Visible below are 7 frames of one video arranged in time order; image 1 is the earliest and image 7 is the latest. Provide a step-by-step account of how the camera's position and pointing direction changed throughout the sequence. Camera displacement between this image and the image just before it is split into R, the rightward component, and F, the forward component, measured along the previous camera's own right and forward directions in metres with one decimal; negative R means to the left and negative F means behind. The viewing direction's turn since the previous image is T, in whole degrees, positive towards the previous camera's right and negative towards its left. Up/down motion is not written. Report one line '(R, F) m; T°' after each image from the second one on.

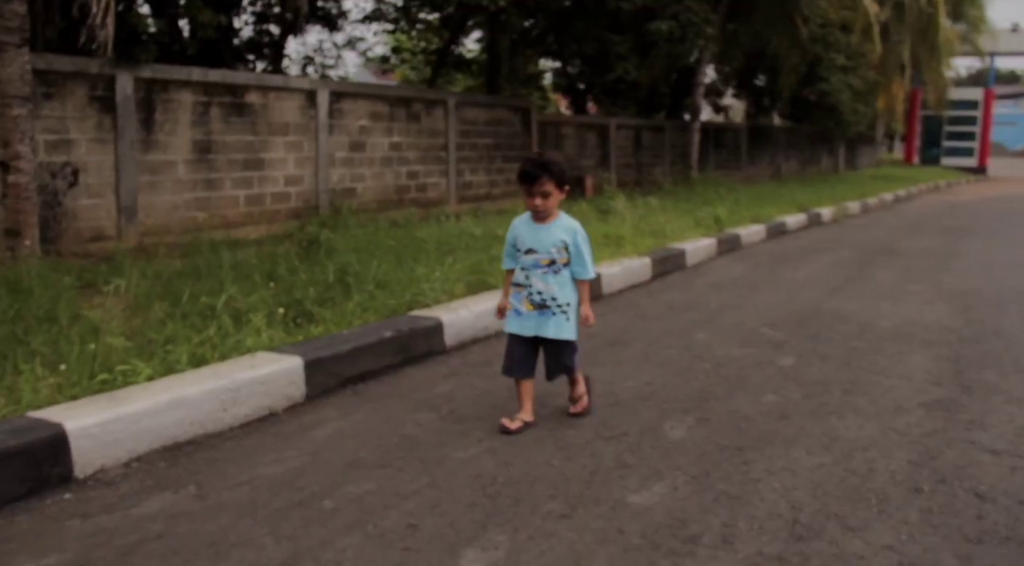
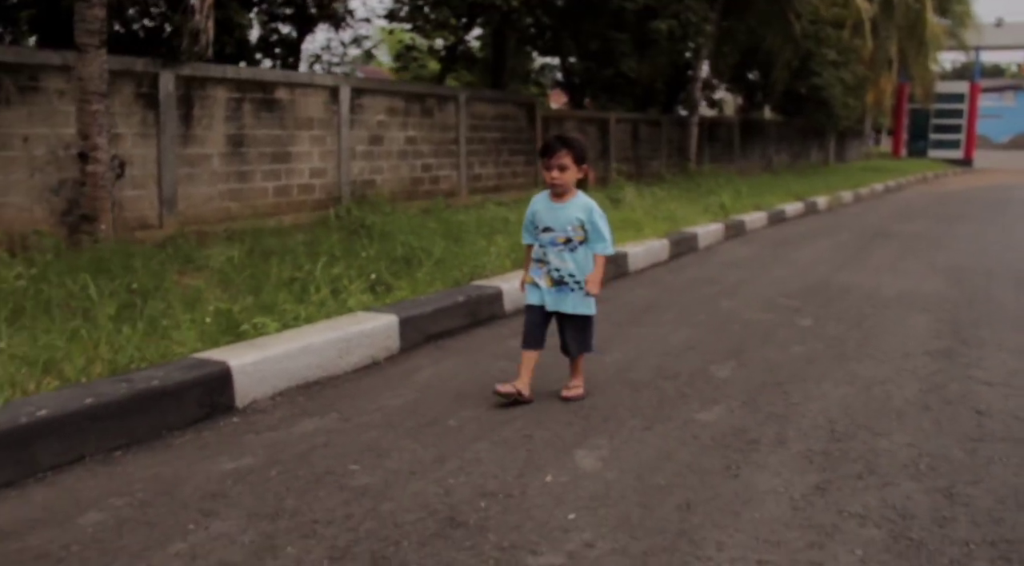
(-0.4, -0.7) m; +1°
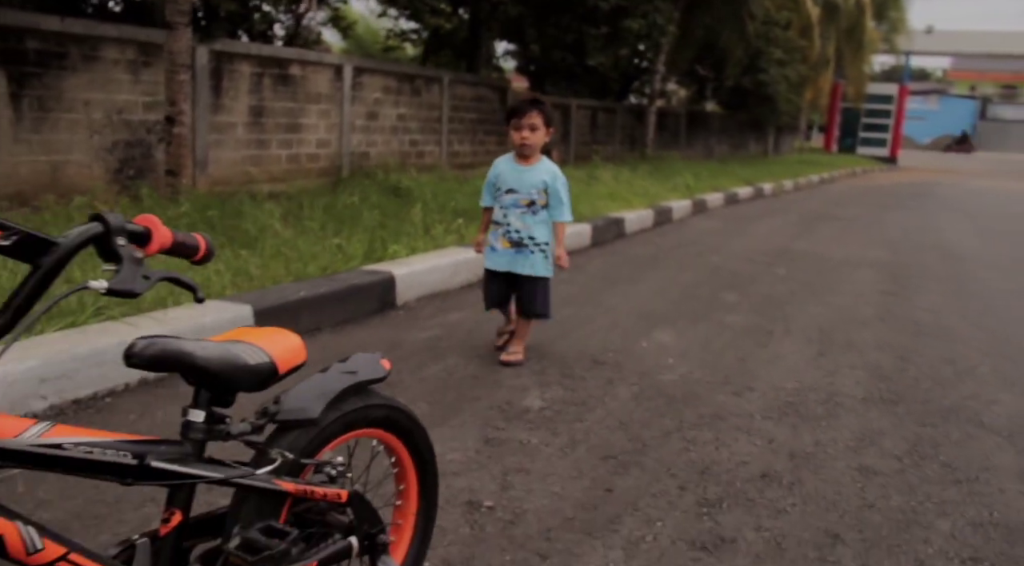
(-0.9, -1.4) m; +4°
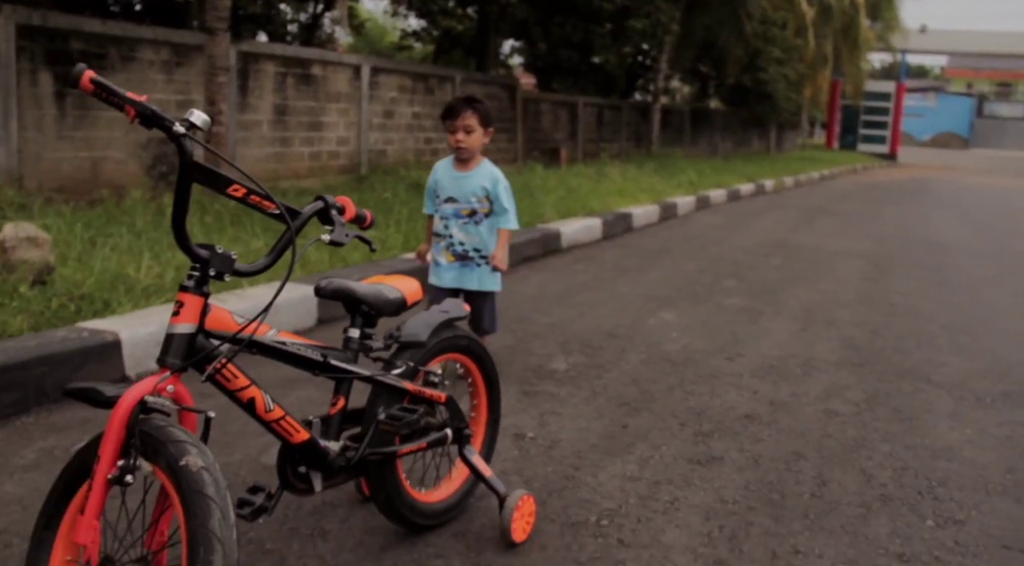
(-0.1, -0.7) m; 0°
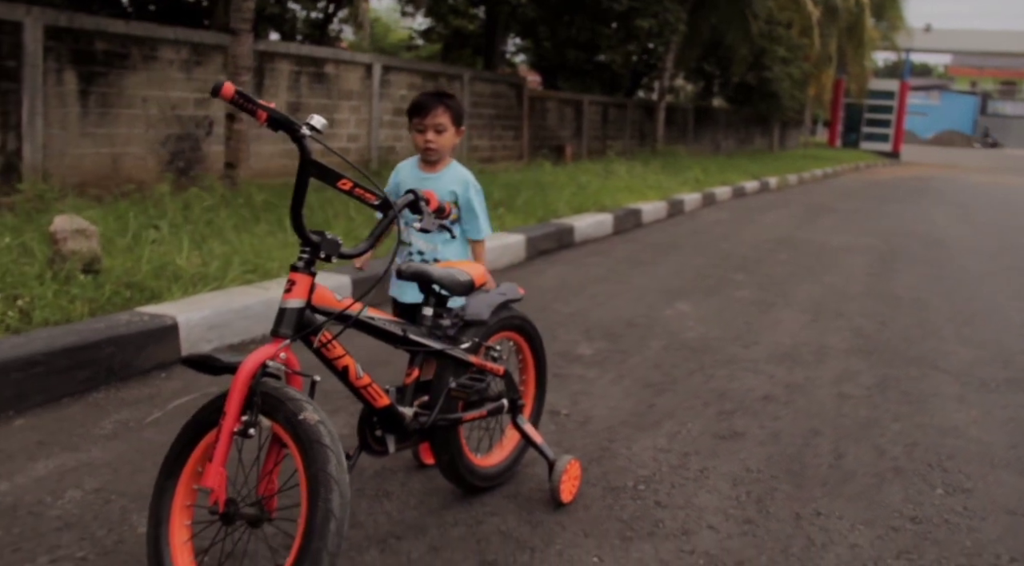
(-0.1, -0.2) m; 0°
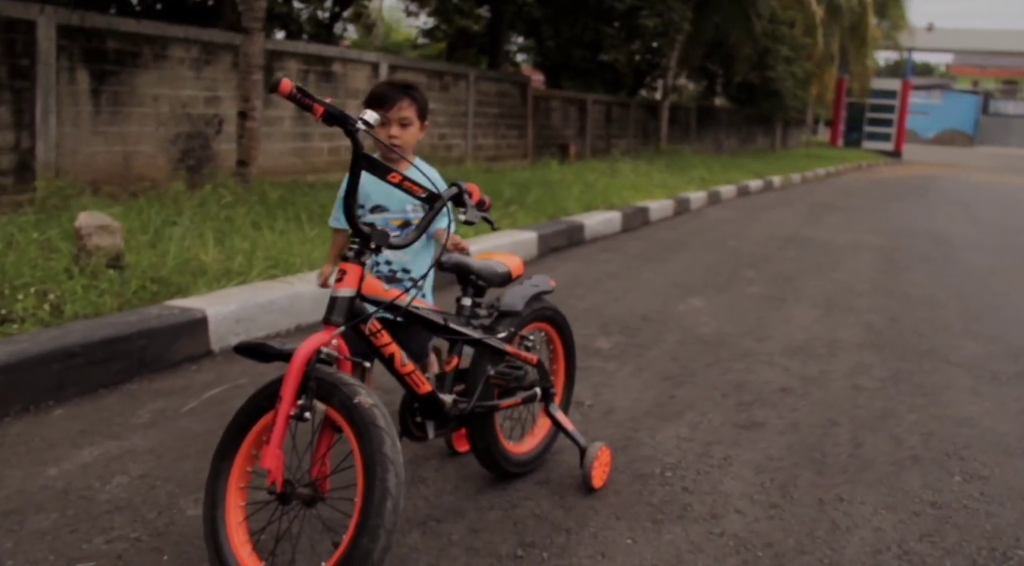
(-0.1, -0.1) m; 0°
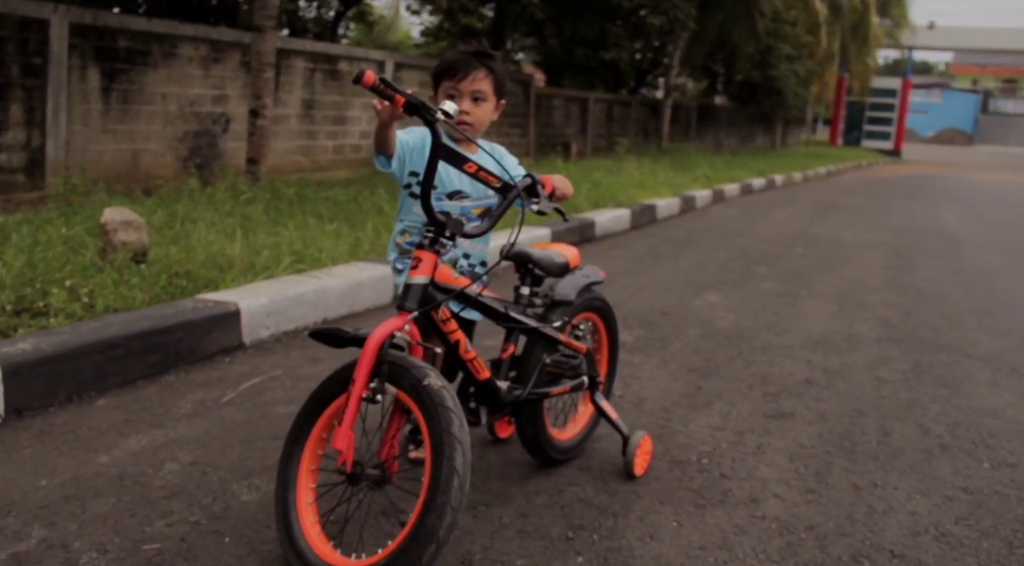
(-0.1, -0.1) m; 0°
